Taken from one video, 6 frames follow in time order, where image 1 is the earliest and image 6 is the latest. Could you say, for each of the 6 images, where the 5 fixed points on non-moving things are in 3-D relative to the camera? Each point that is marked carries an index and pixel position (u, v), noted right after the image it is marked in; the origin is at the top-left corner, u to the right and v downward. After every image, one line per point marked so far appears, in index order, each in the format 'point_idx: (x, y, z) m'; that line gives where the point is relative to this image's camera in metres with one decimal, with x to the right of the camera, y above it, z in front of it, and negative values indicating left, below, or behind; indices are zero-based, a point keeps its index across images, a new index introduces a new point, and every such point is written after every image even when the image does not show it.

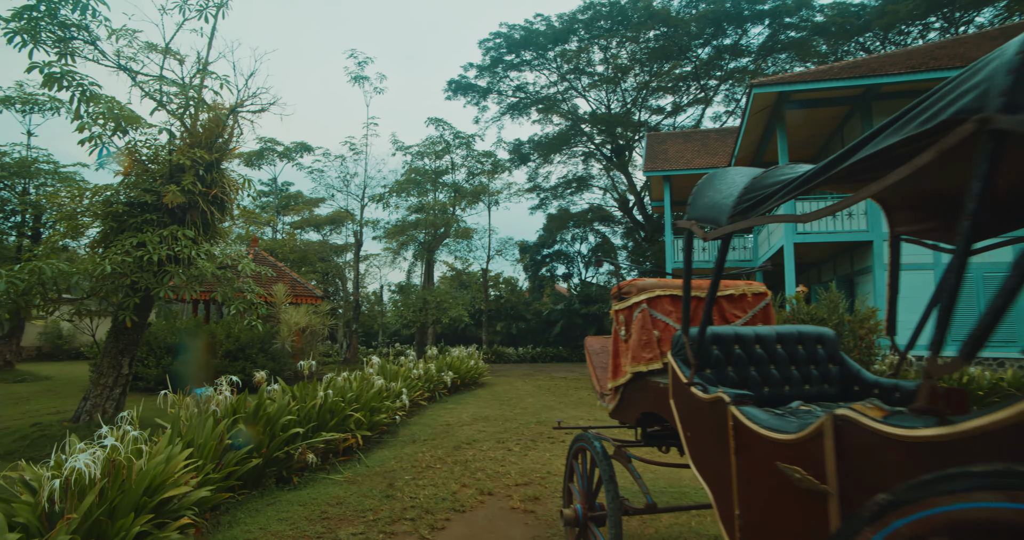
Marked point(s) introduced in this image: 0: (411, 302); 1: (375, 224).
0: (-3.0, -1.0, +17.2) m
1: (-4.3, +1.5, +18.2) m
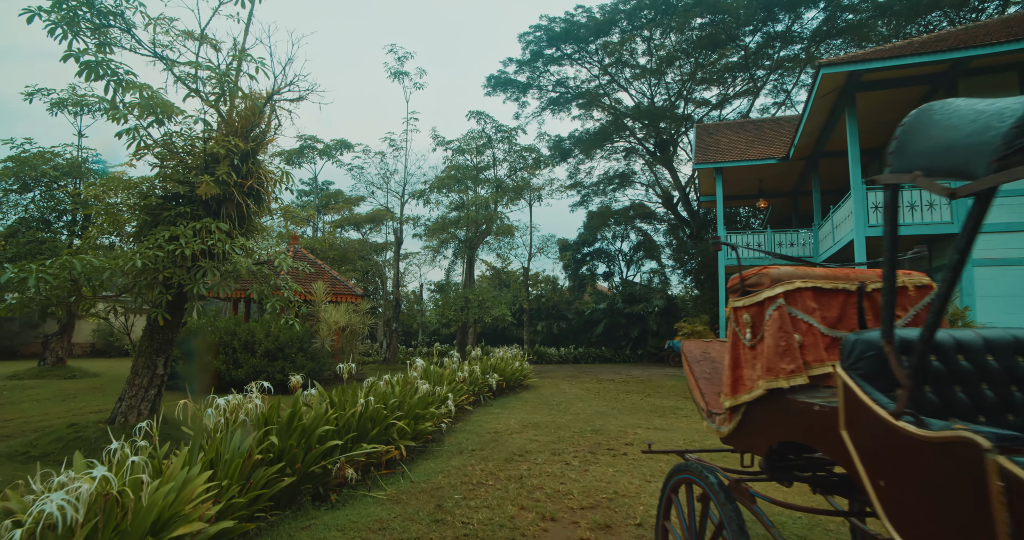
0: (-1.8, -0.9, +16.8) m
1: (-3.0, +1.5, +17.8) m
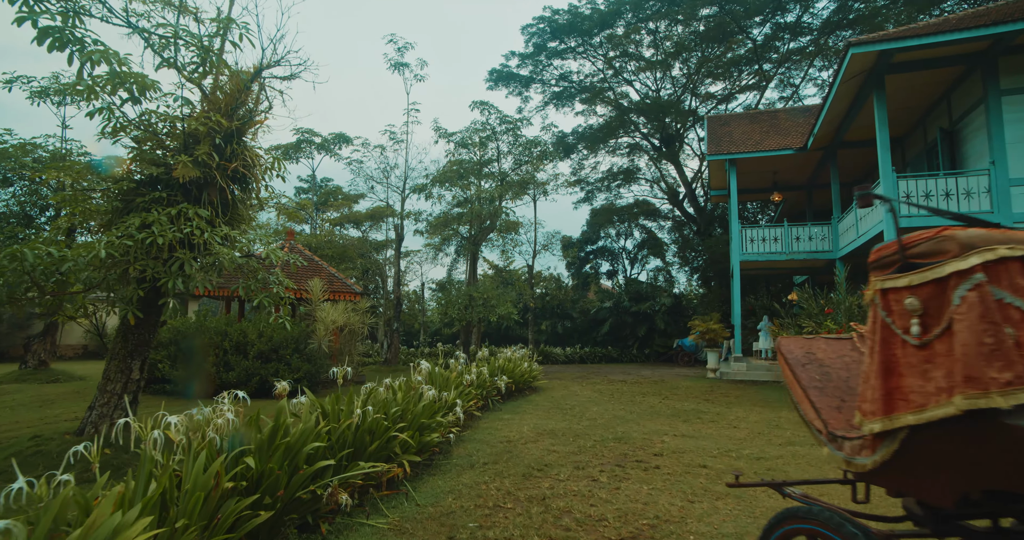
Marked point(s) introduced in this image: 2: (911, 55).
0: (-1.6, -0.8, +16.2) m
1: (-2.8, +1.6, +17.2) m
2: (+6.7, +3.6, +9.6) m
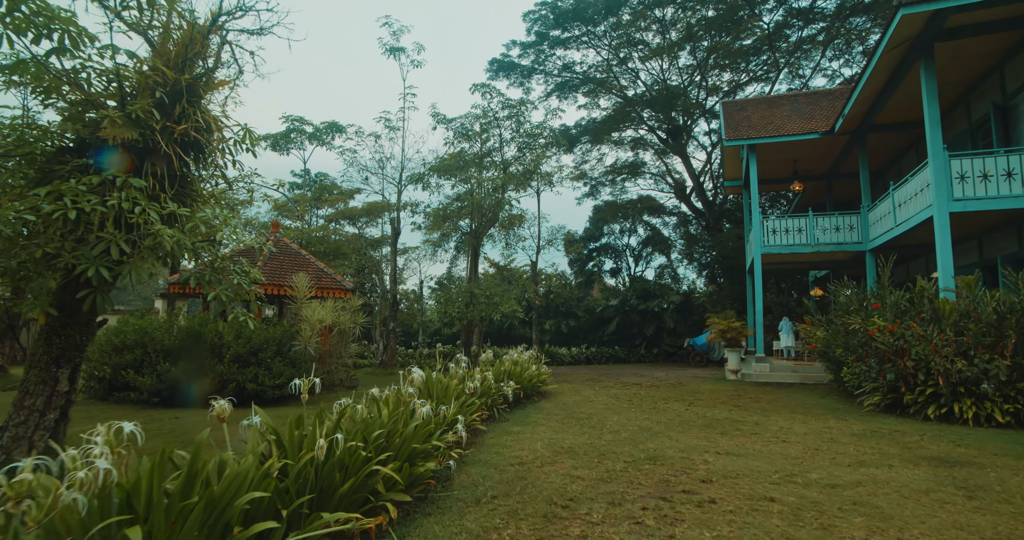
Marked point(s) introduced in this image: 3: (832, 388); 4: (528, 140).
0: (-1.5, -0.7, +15.1) m
1: (-2.7, +1.7, +16.1) m
2: (+6.8, +3.8, +8.6) m
3: (+5.9, -2.2, +10.7) m
4: (+0.5, +3.9, +17.4) m
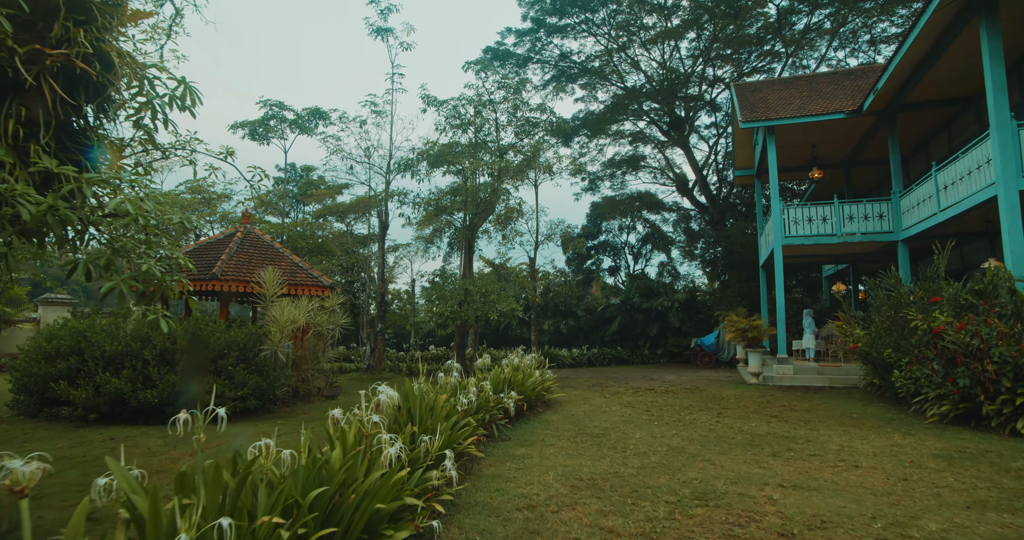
0: (-1.5, -0.6, +13.8) m
1: (-2.8, +1.8, +14.8) m
2: (+6.8, +4.0, +7.4) m
3: (+5.9, -2.0, +9.4) m
4: (+0.4, +4.0, +16.2) m
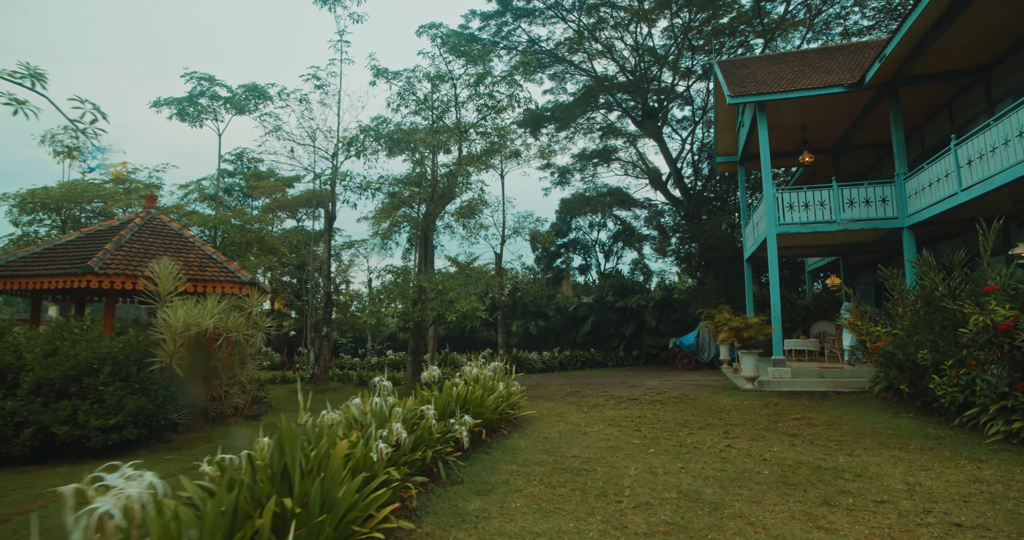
0: (-2.3, -0.5, +12.1) m
1: (-3.7, +1.9, +13.0) m
2: (+6.3, +4.2, +6.1) m
3: (+5.4, -1.8, +8.1) m
4: (-0.6, +4.2, +14.5) m
